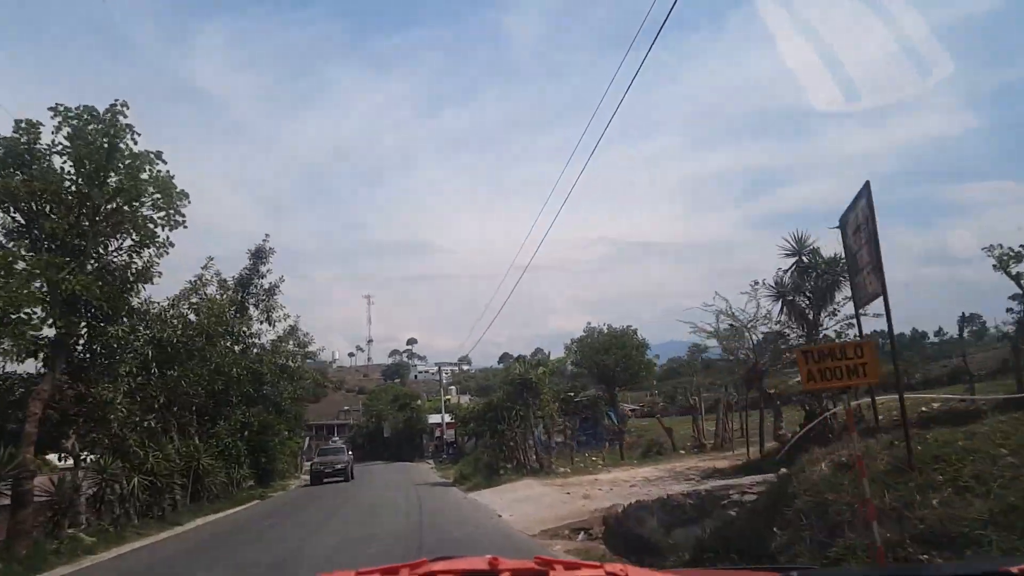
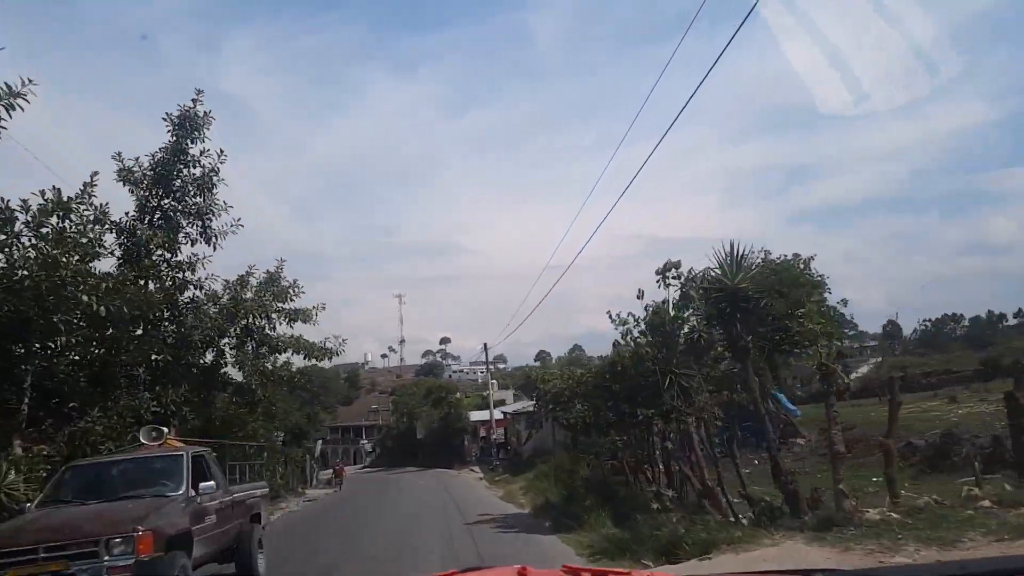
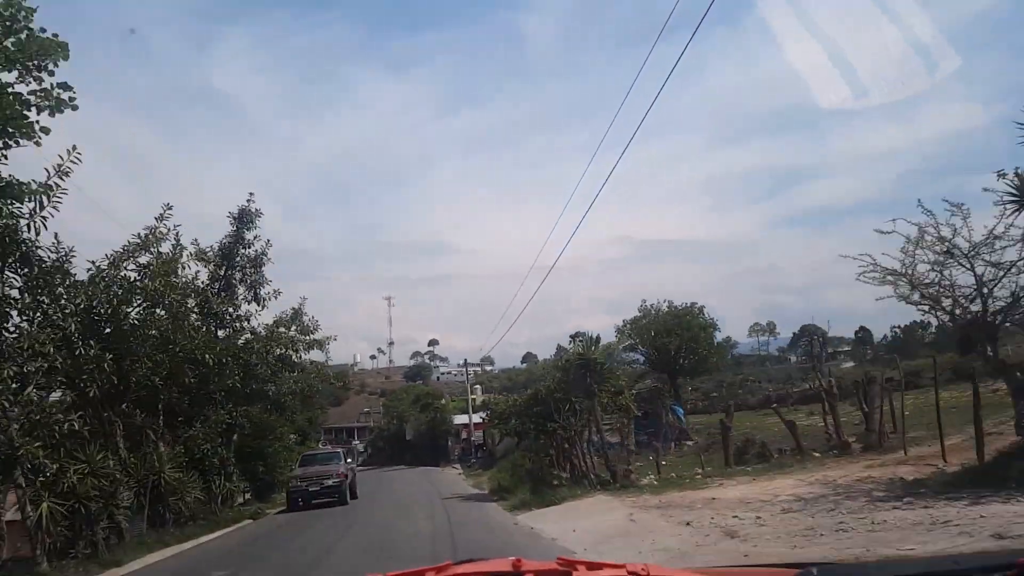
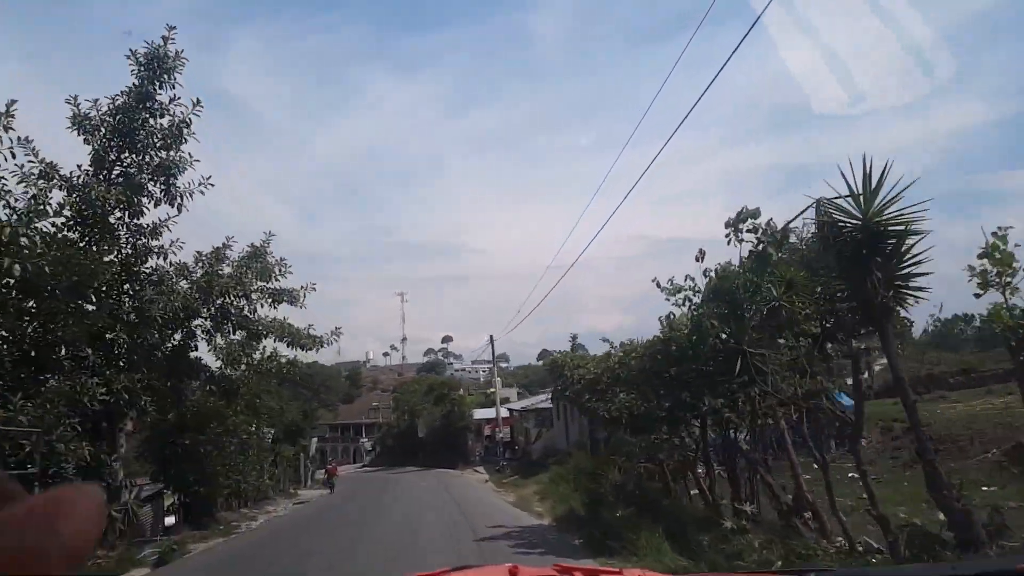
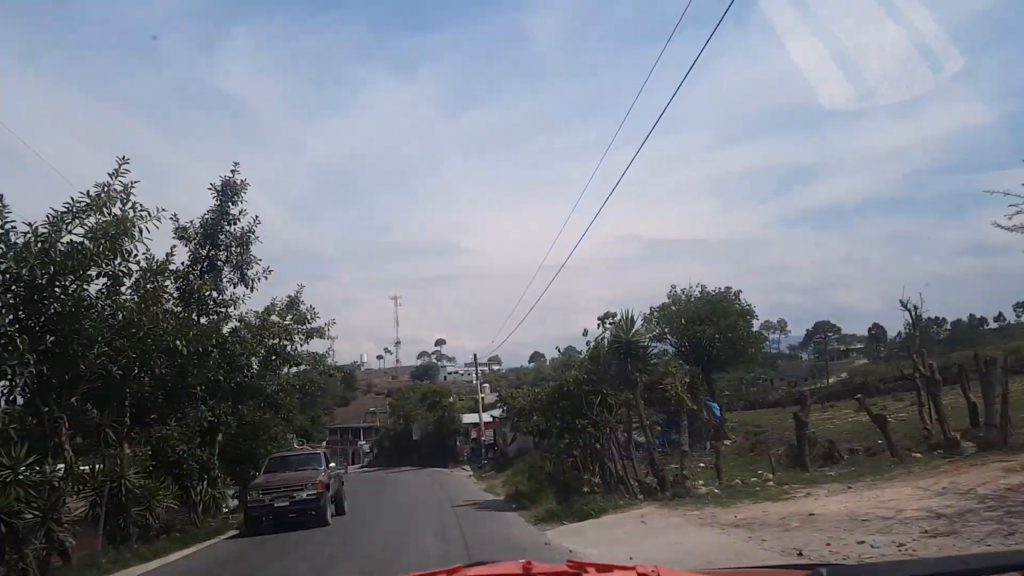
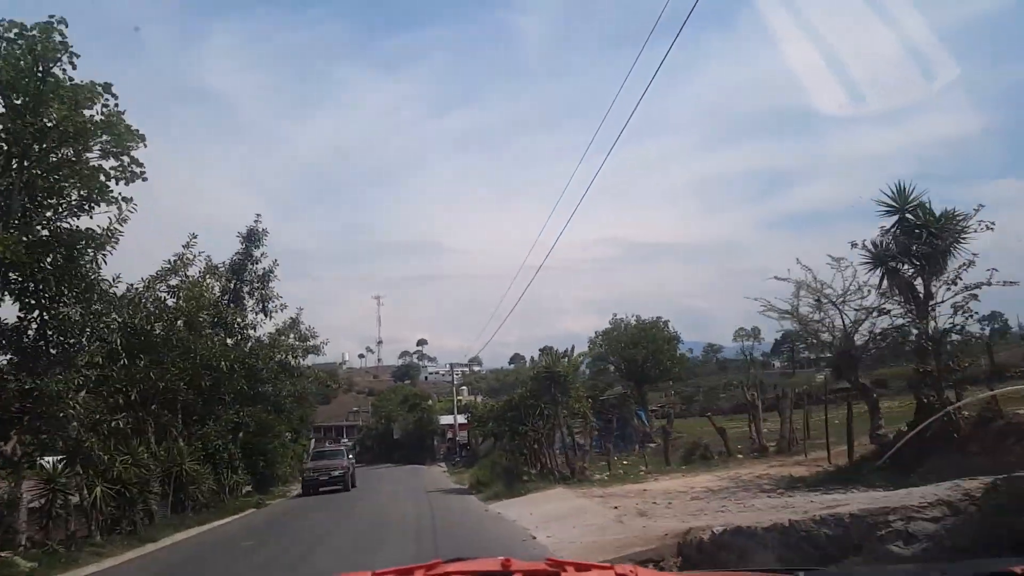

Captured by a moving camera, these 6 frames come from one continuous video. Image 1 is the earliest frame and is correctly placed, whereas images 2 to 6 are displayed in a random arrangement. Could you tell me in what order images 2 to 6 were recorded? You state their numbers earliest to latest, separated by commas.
6, 3, 5, 2, 4
